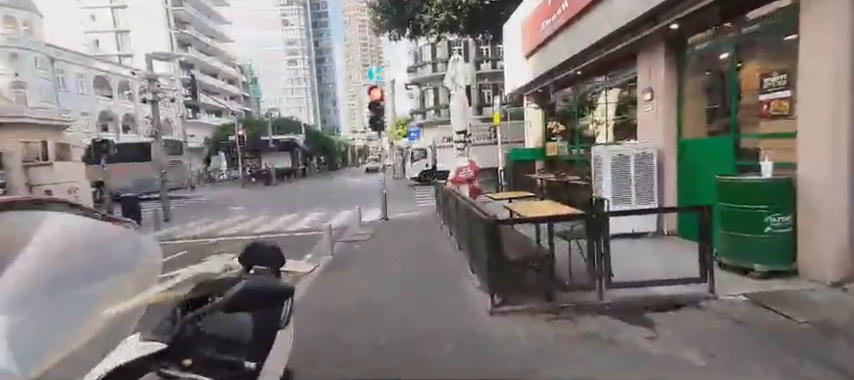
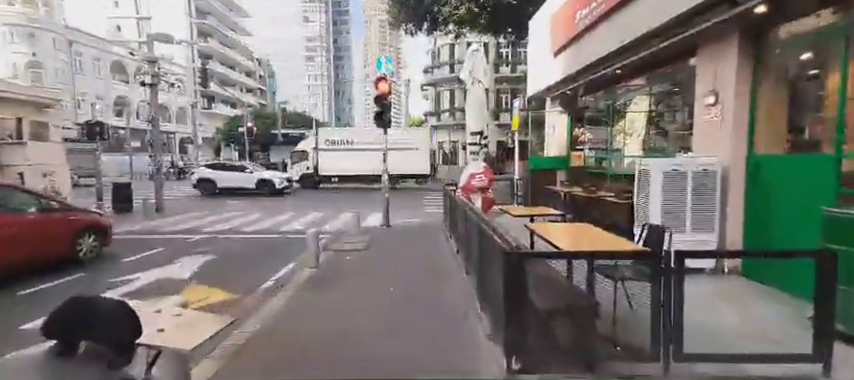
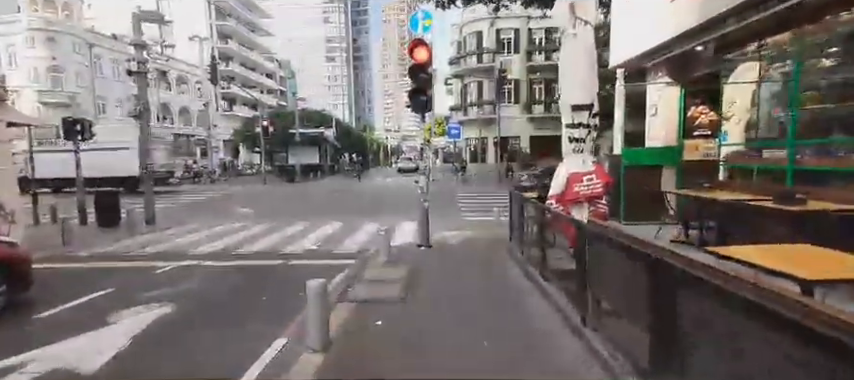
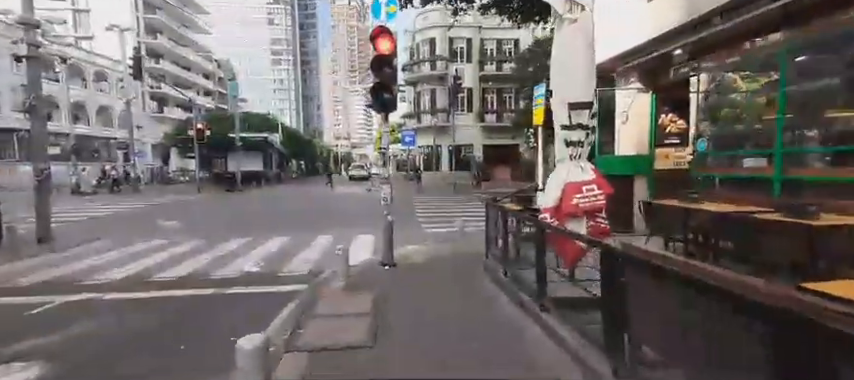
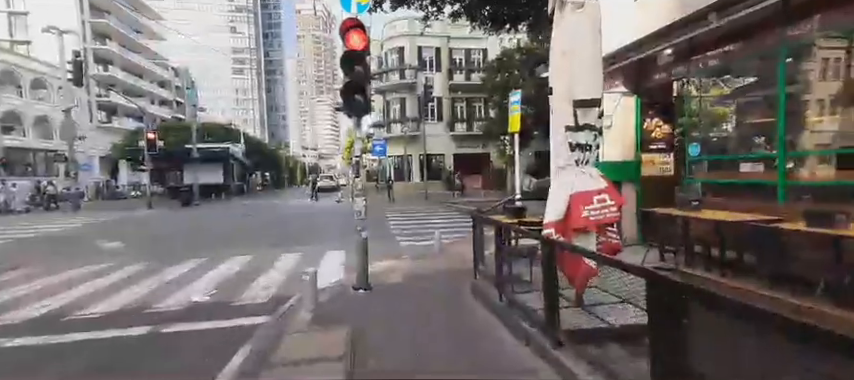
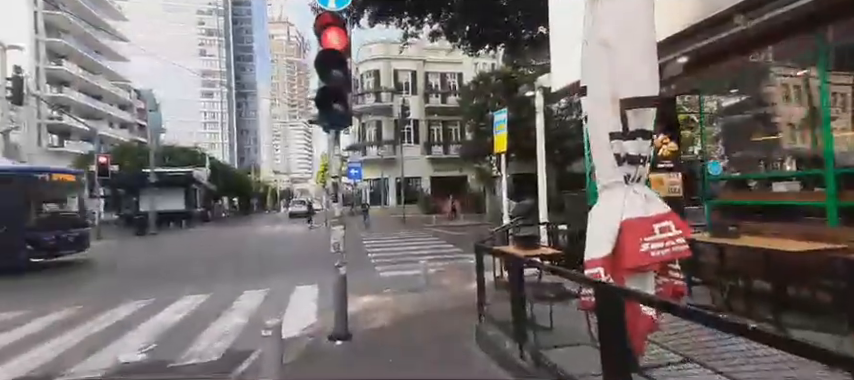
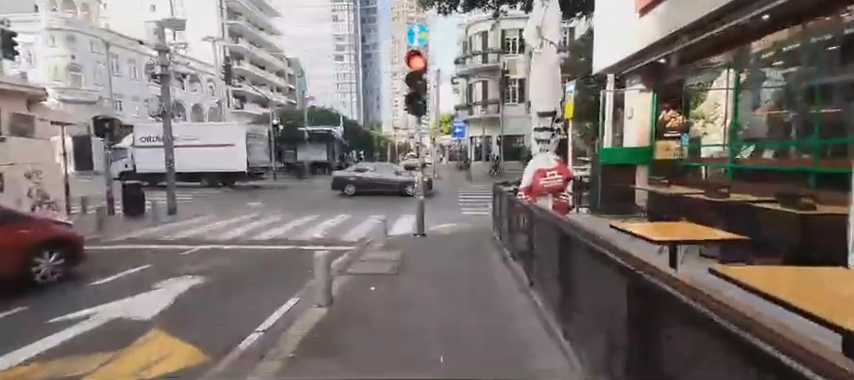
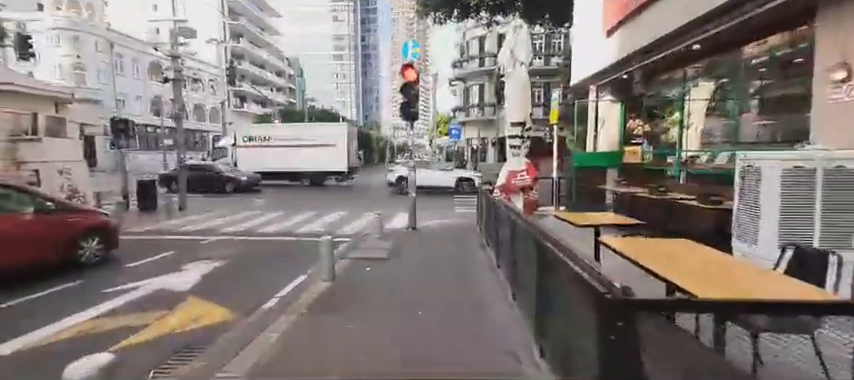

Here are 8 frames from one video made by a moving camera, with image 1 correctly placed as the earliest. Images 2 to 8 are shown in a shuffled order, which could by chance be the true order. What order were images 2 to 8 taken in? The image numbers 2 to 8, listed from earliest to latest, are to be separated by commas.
2, 8, 7, 3, 4, 5, 6
